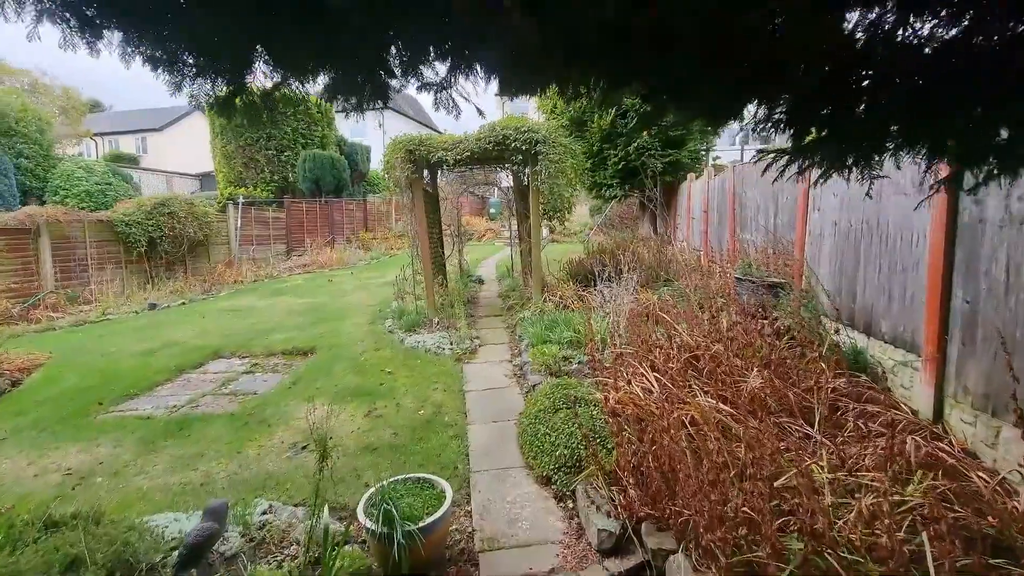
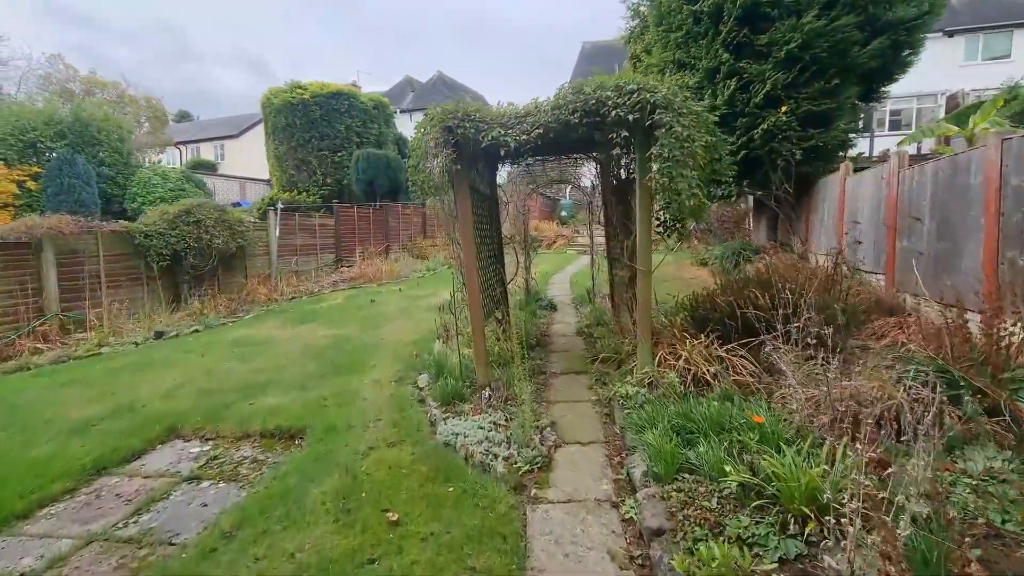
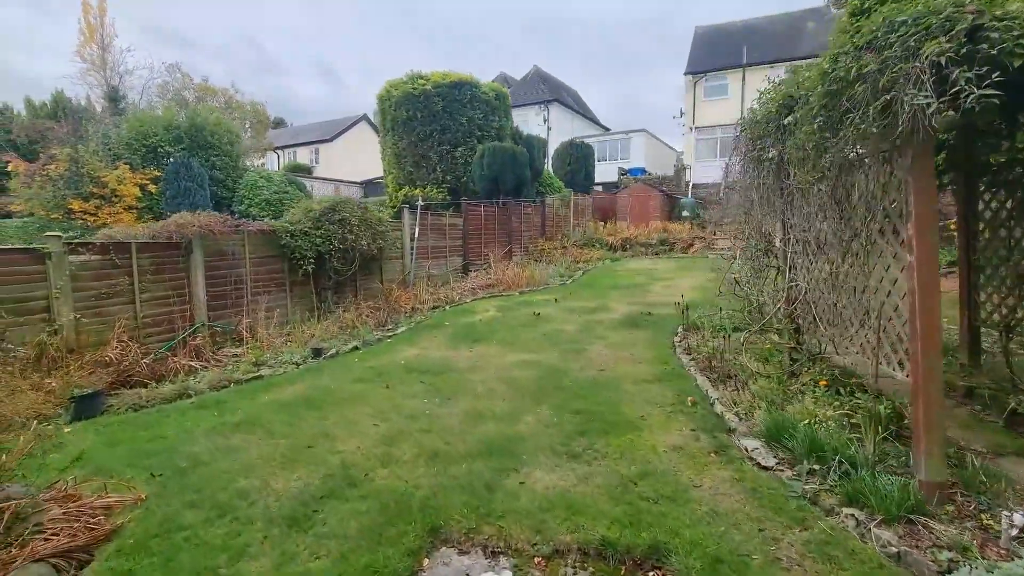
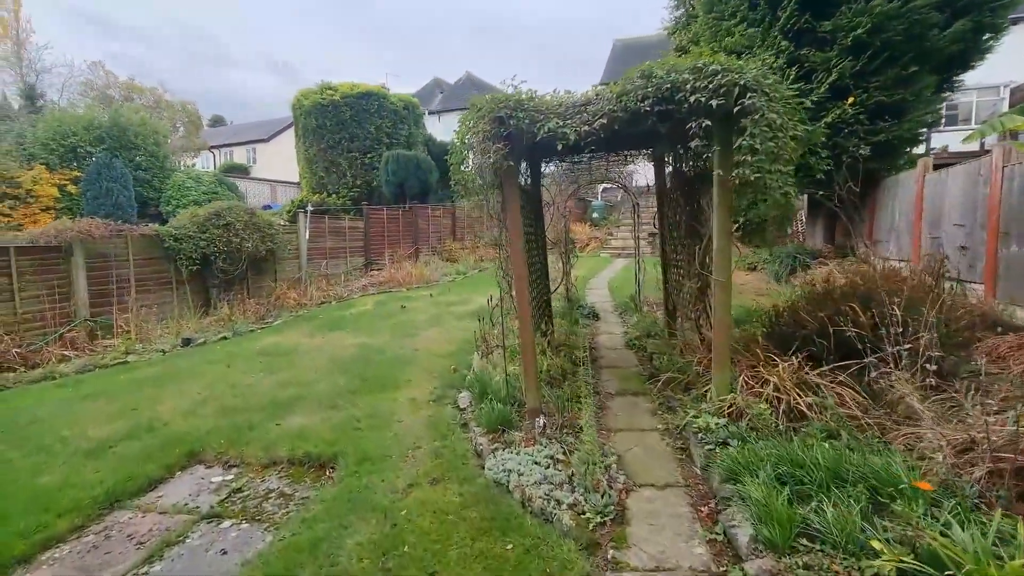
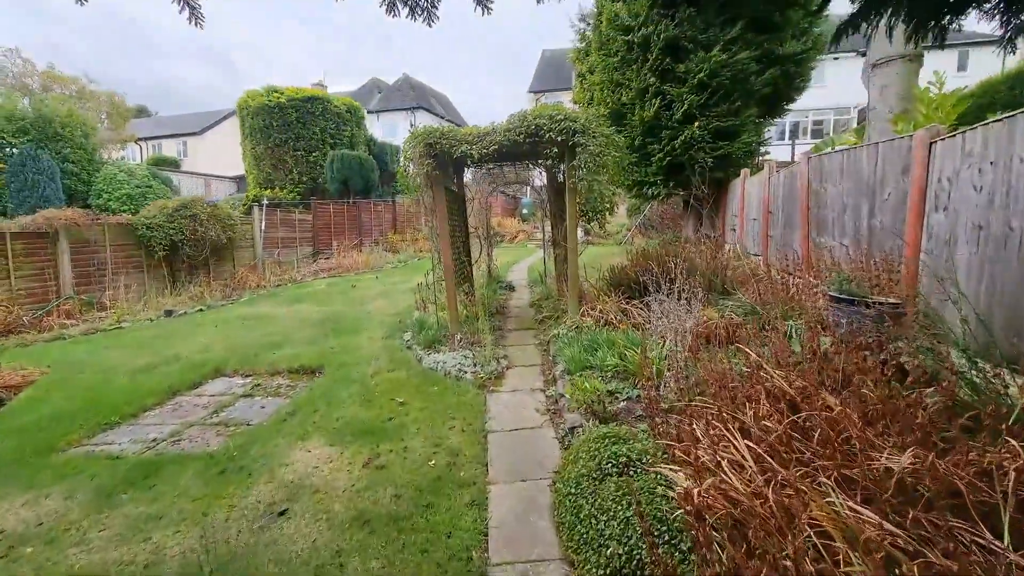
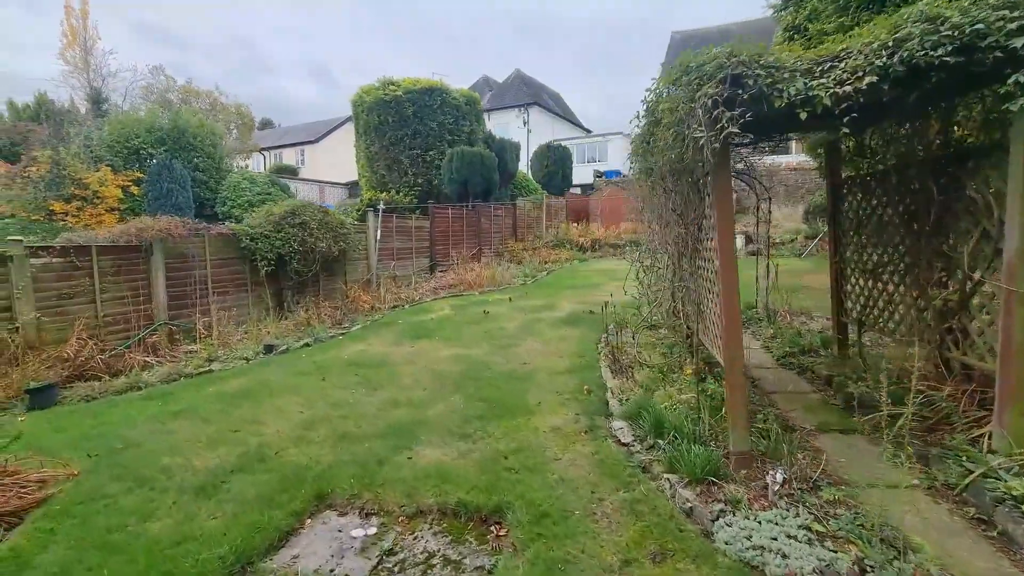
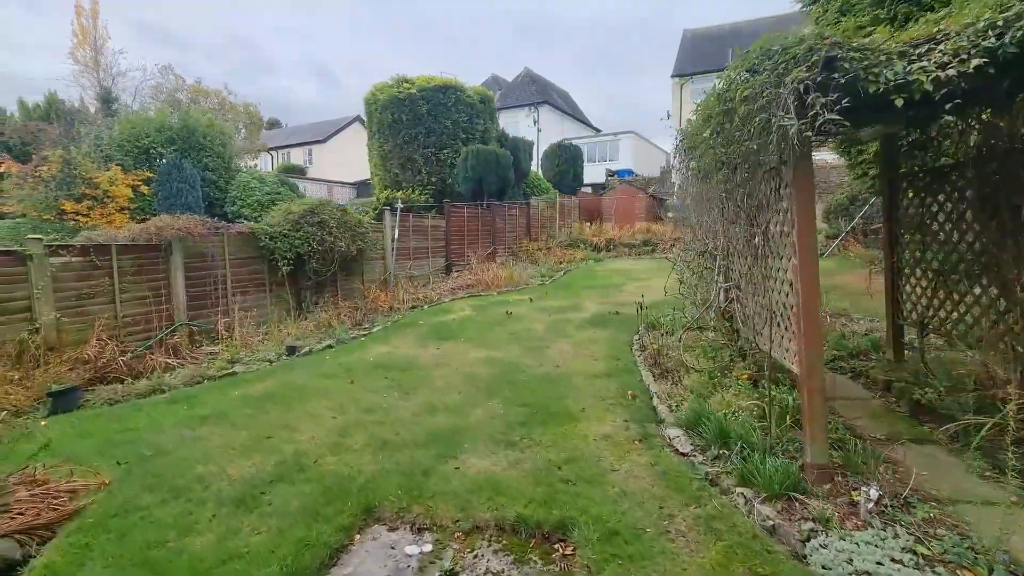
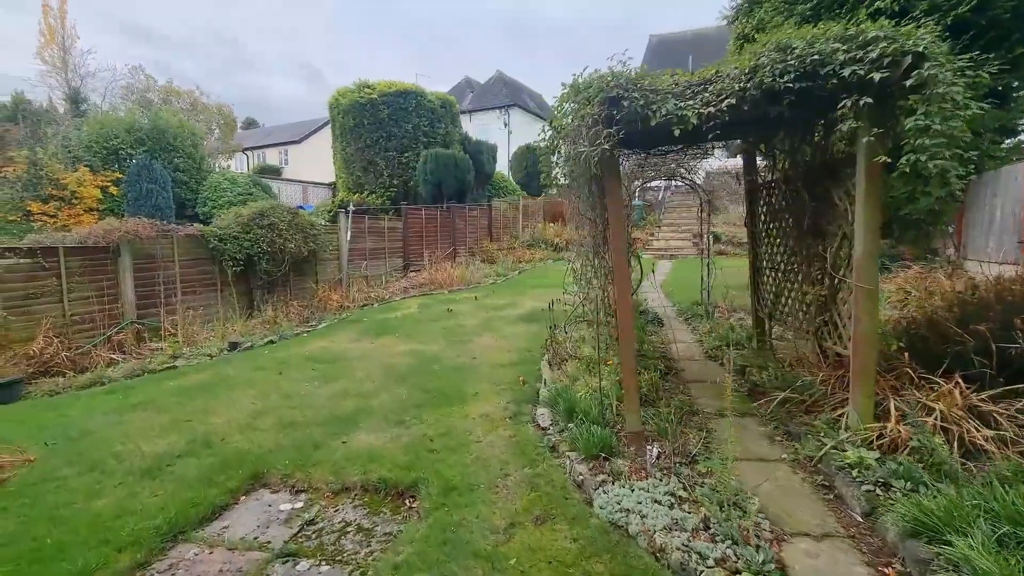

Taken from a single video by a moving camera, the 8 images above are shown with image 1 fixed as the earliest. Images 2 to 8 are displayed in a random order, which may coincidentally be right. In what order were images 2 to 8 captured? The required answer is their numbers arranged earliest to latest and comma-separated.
5, 2, 4, 8, 6, 7, 3
